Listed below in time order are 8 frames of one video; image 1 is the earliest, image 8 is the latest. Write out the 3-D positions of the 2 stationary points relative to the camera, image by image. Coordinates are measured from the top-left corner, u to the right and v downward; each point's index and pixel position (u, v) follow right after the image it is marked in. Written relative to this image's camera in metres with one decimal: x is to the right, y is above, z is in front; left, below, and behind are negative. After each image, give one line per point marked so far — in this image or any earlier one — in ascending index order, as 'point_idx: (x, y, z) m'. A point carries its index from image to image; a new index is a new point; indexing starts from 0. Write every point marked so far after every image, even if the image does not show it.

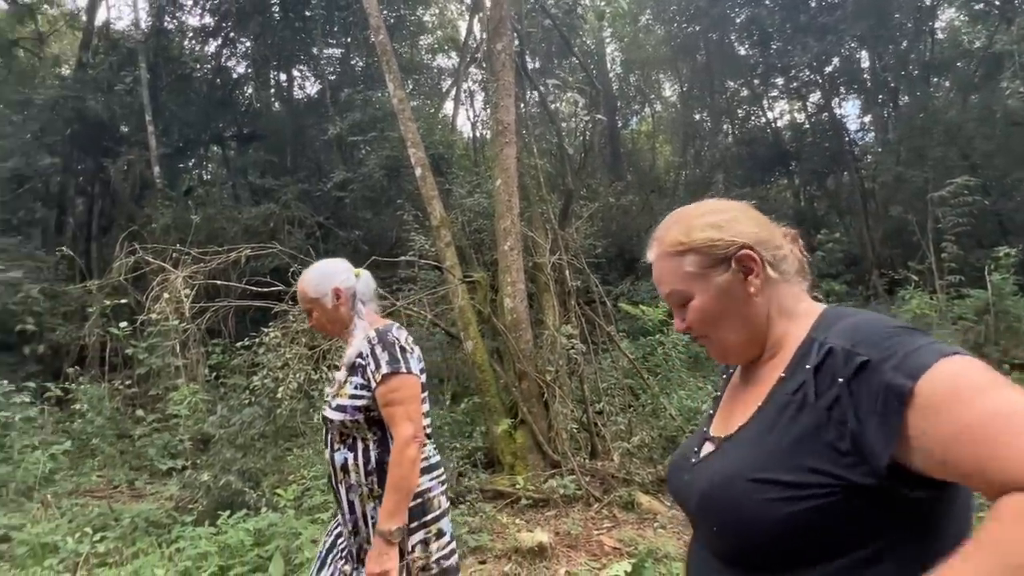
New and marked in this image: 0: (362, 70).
0: (-3.3, +4.7, +12.6) m
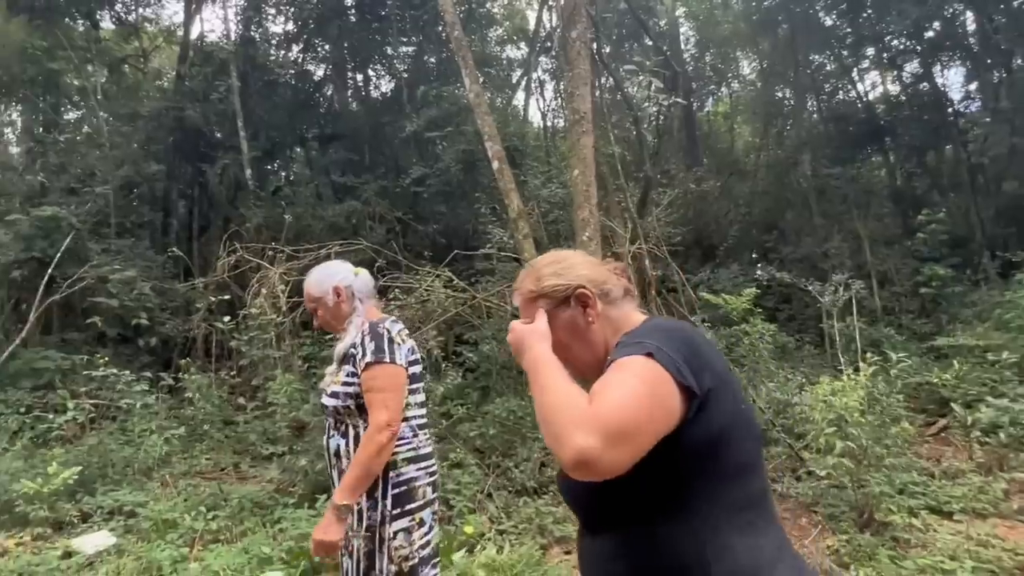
0: (-1.8, +4.8, +12.8) m
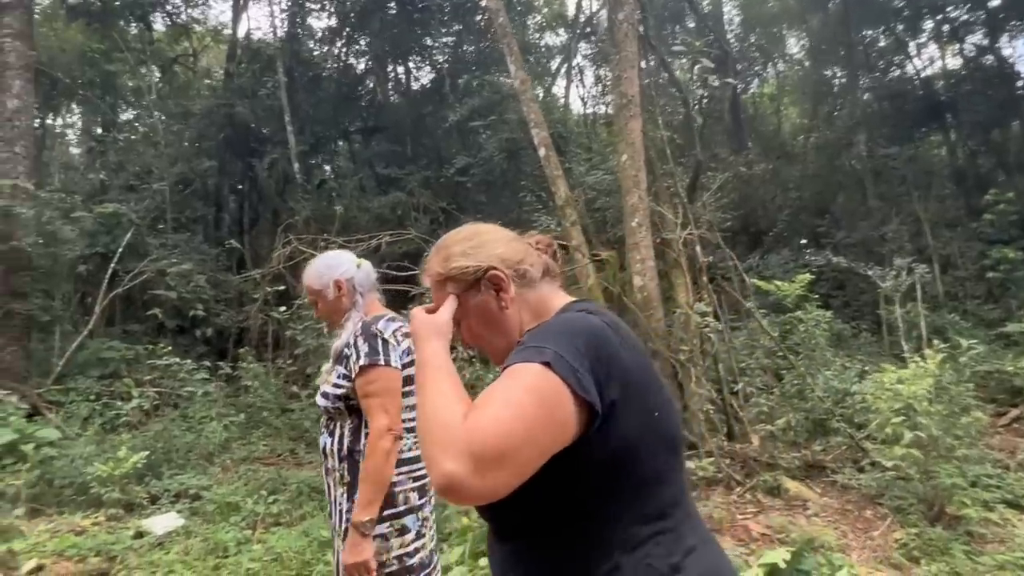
0: (-0.9, +5.0, +12.8) m
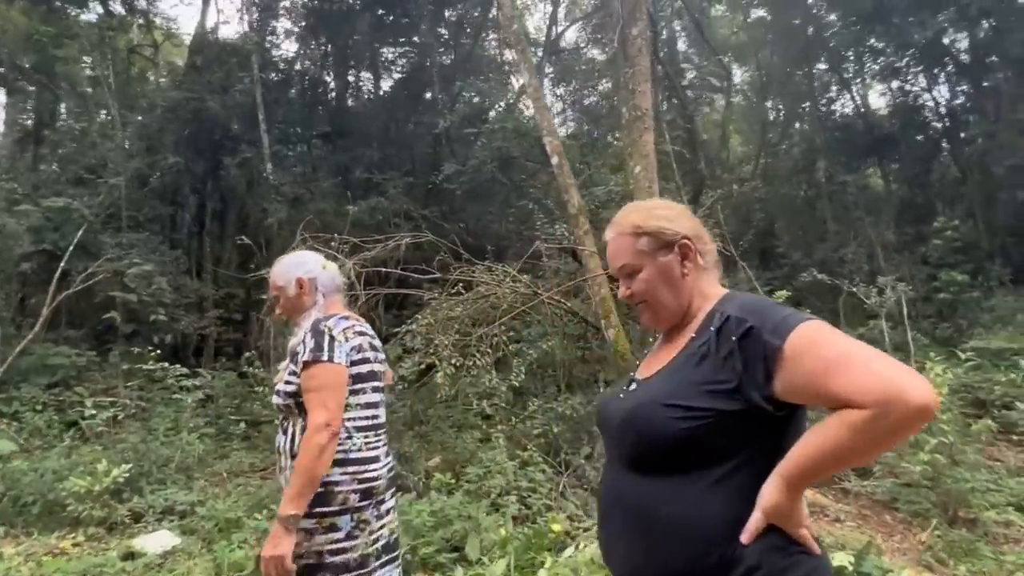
0: (-1.3, +4.8, +12.7) m
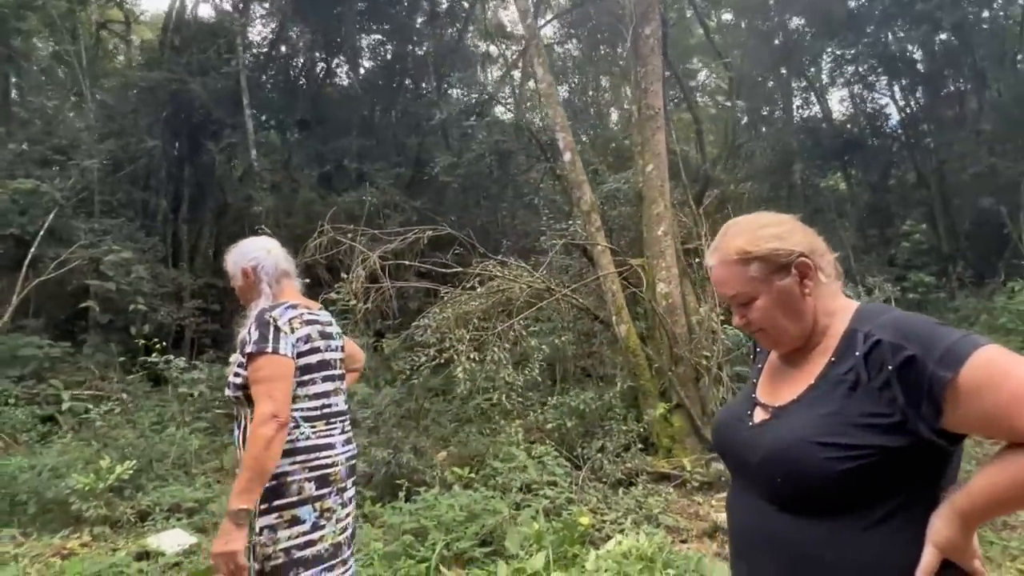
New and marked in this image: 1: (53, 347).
0: (-1.5, +5.0, +12.6) m
1: (-7.1, -0.9, +9.2) m
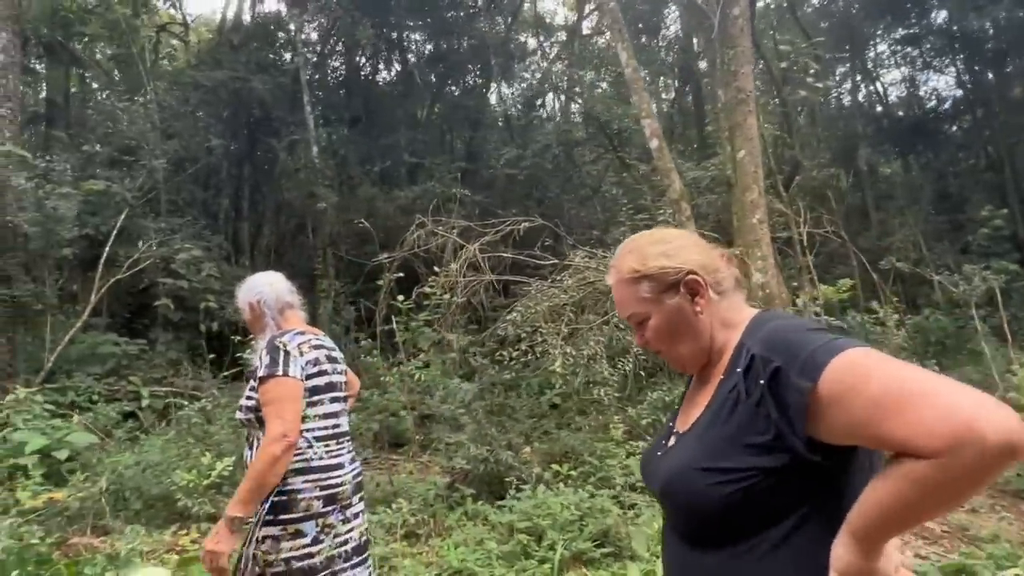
0: (-0.4, +5.1, +12.4) m
1: (-6.0, -0.9, +9.3) m
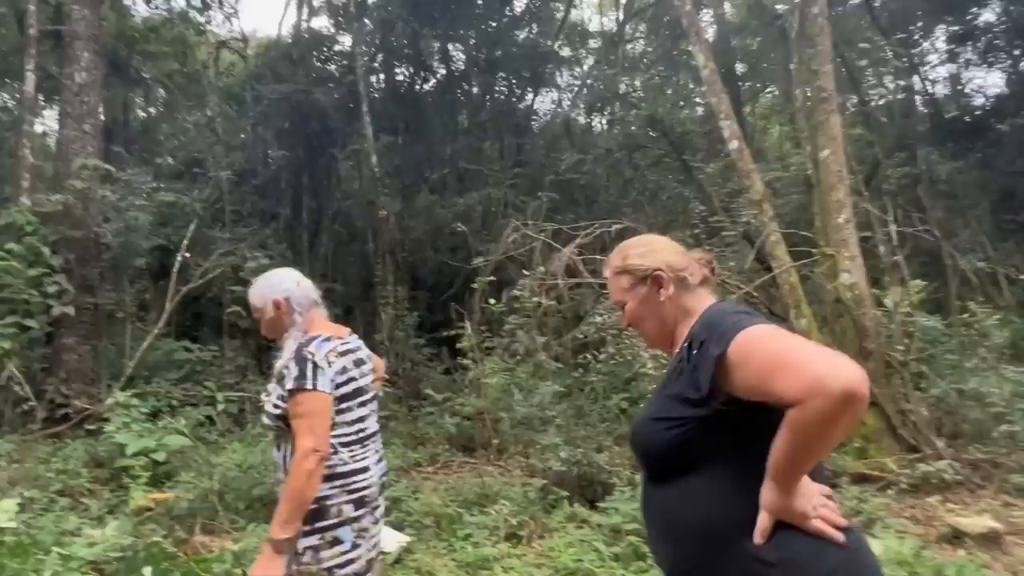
0: (+0.7, +5.0, +12.5) m
1: (-5.0, -1.0, +9.6) m
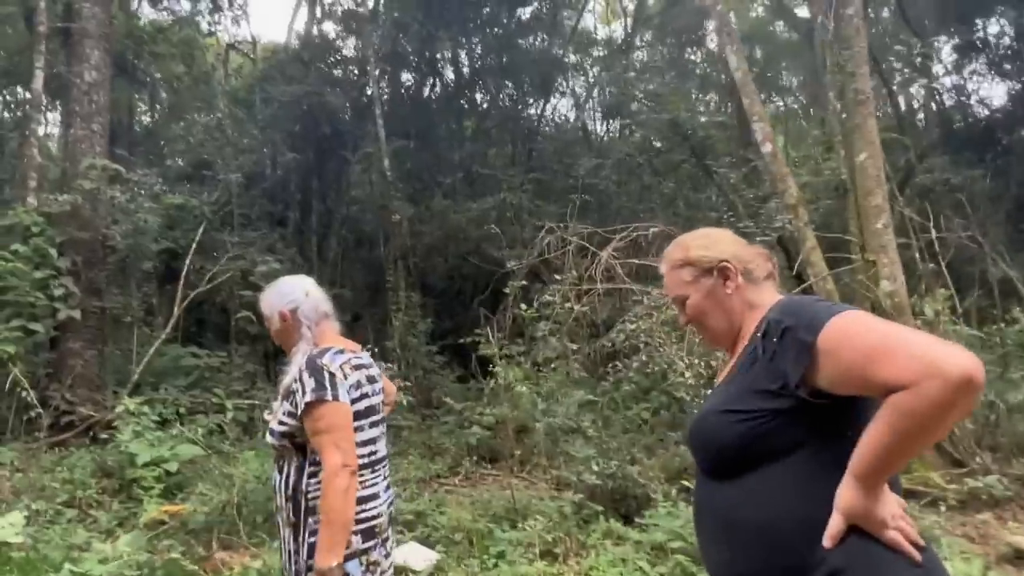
0: (+1.0, +4.8, +12.4) m
1: (-4.8, -1.1, +9.3) m
